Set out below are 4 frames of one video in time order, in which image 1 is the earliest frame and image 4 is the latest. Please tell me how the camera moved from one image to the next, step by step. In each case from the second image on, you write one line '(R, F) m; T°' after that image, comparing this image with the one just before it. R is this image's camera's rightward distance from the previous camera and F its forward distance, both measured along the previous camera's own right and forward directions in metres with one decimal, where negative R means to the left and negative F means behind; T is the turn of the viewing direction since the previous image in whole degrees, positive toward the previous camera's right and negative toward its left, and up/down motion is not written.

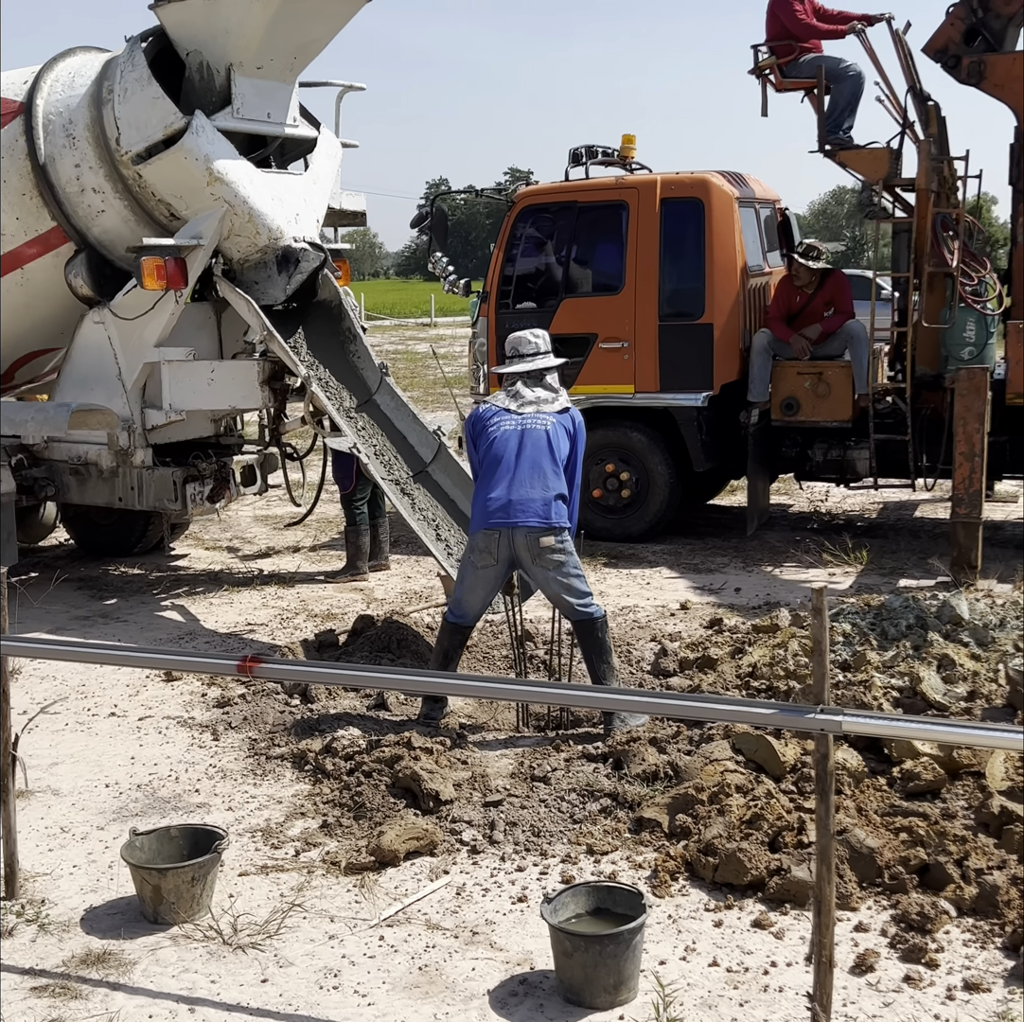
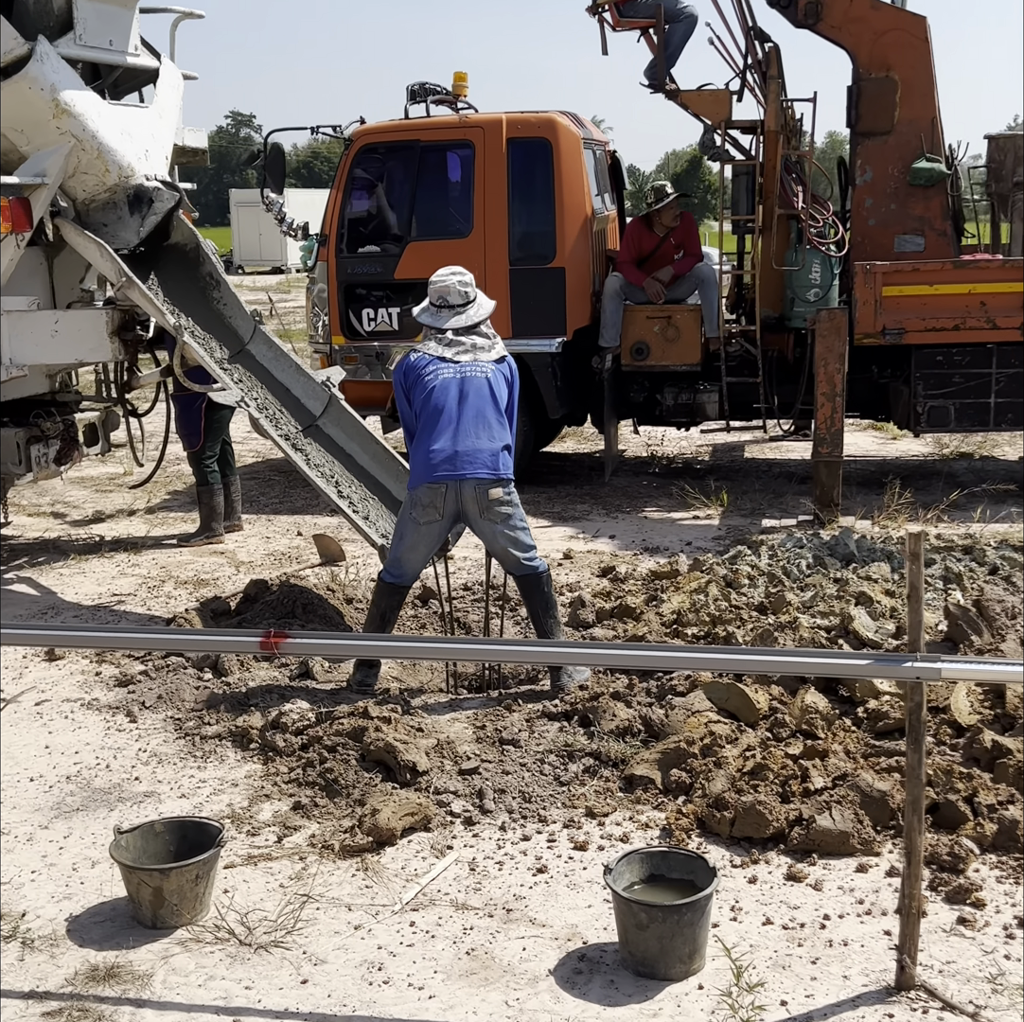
(-0.6, +0.2) m; +10°
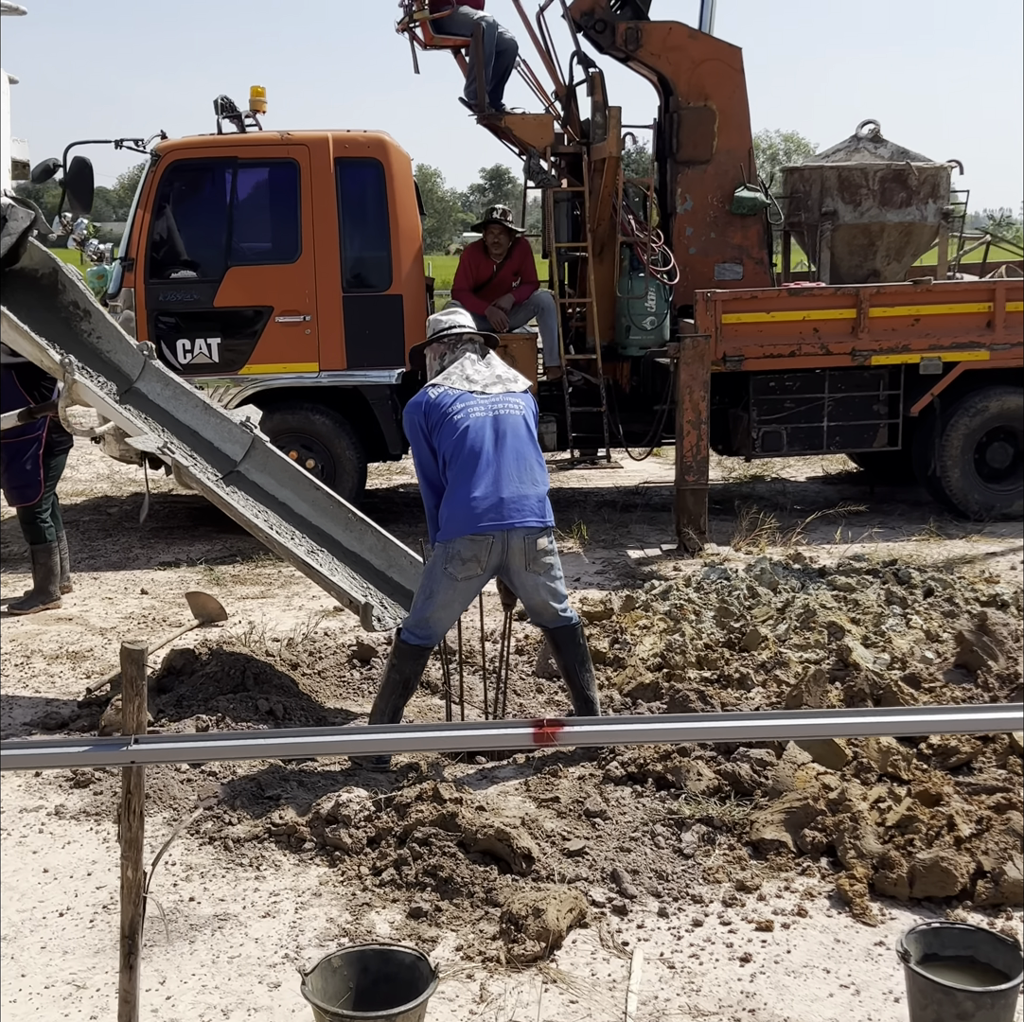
(-1.3, +0.5) m; +14°
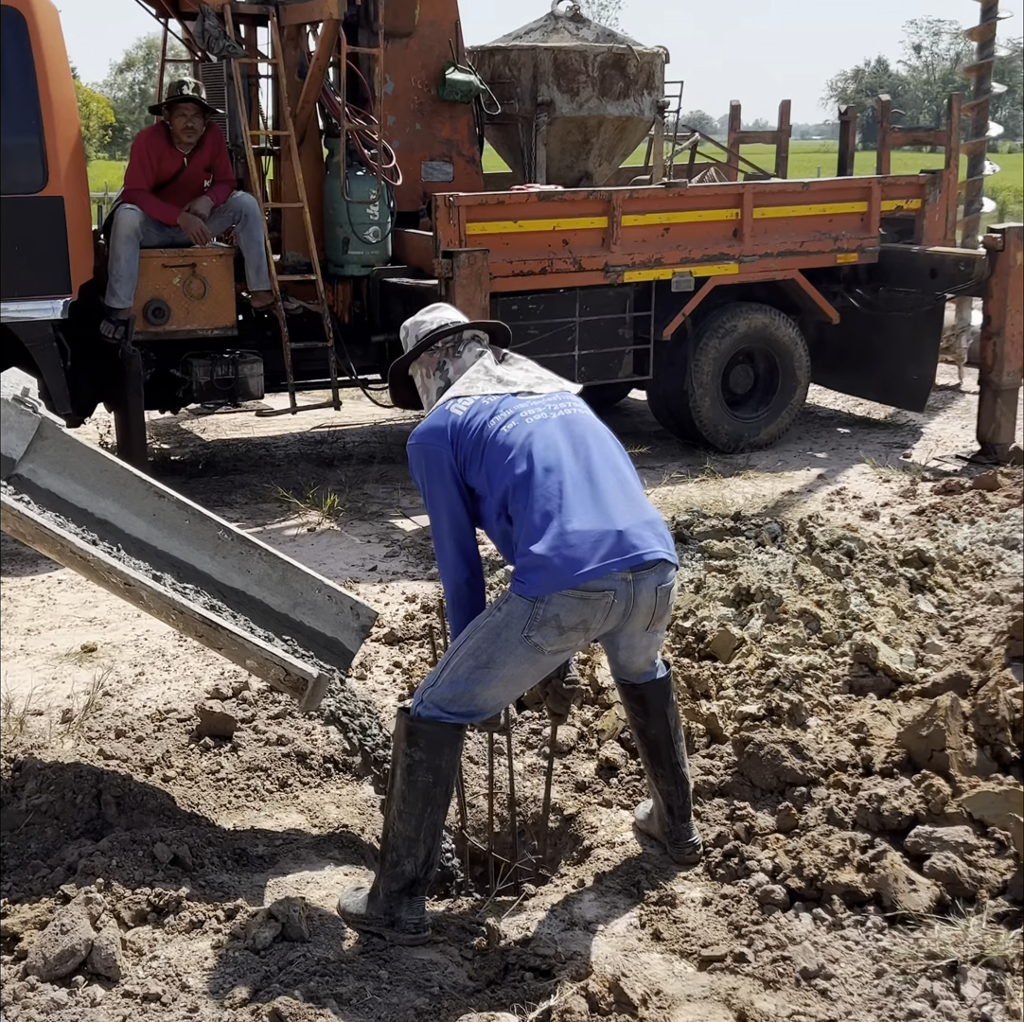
(-1.5, +1.9) m; +23°
